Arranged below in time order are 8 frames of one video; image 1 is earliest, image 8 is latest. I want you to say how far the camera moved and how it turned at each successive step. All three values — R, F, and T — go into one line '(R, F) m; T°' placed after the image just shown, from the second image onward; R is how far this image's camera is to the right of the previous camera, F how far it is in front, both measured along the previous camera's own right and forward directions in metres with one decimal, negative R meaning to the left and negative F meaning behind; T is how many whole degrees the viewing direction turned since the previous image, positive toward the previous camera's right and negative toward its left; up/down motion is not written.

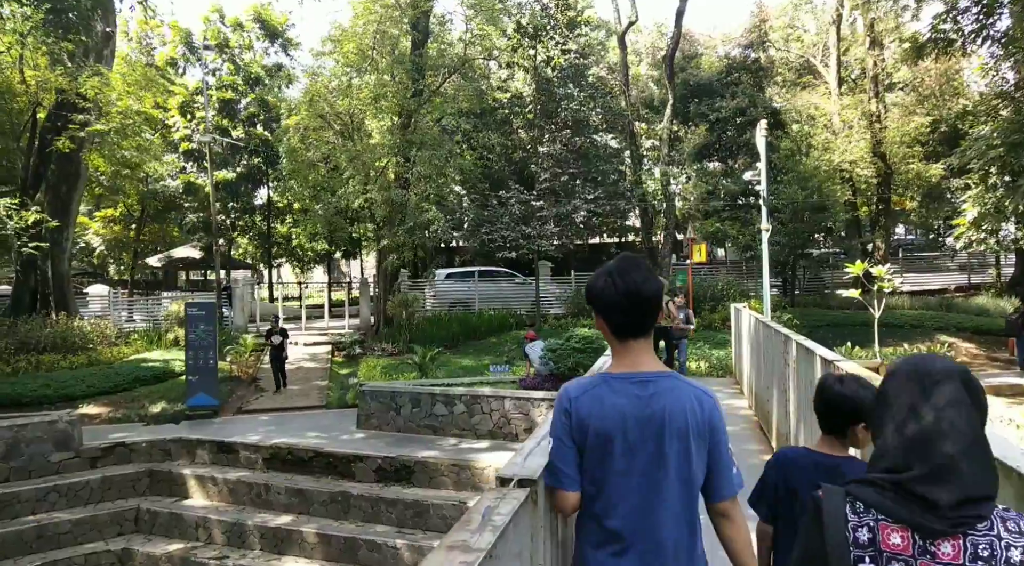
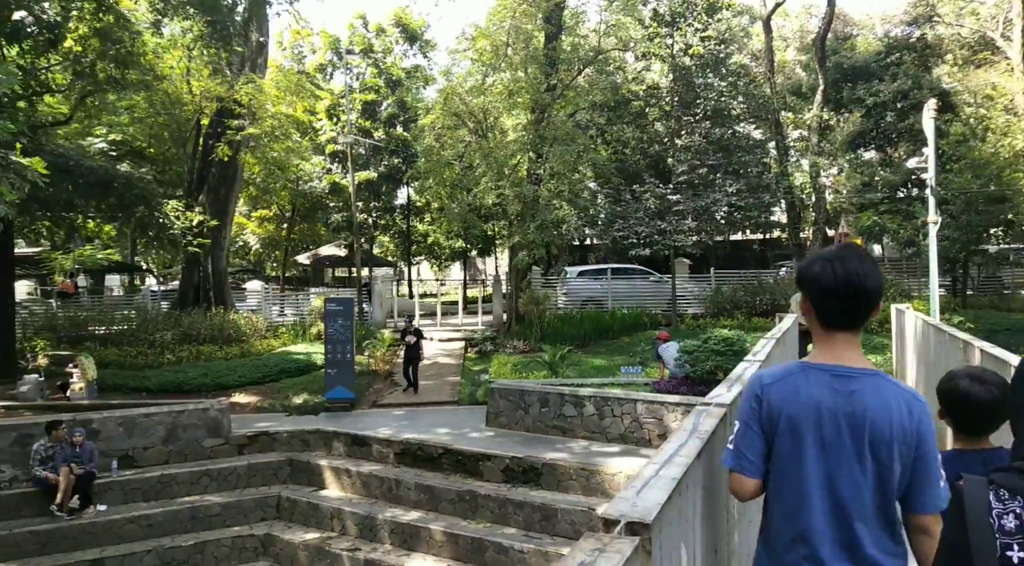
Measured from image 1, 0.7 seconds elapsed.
(0.0, +0.3) m; -10°
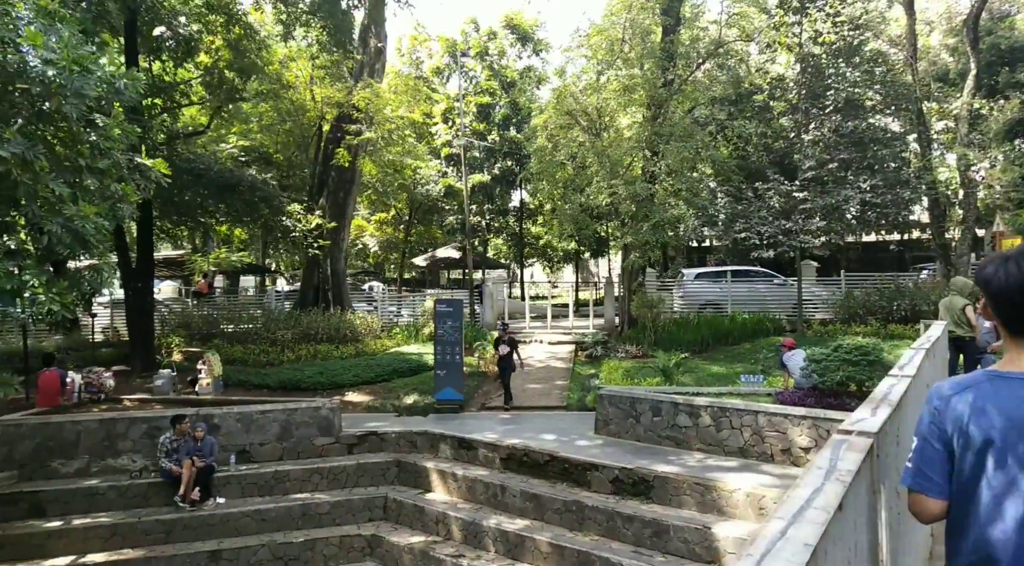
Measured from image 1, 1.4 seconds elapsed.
(+0.1, +0.4) m; -9°
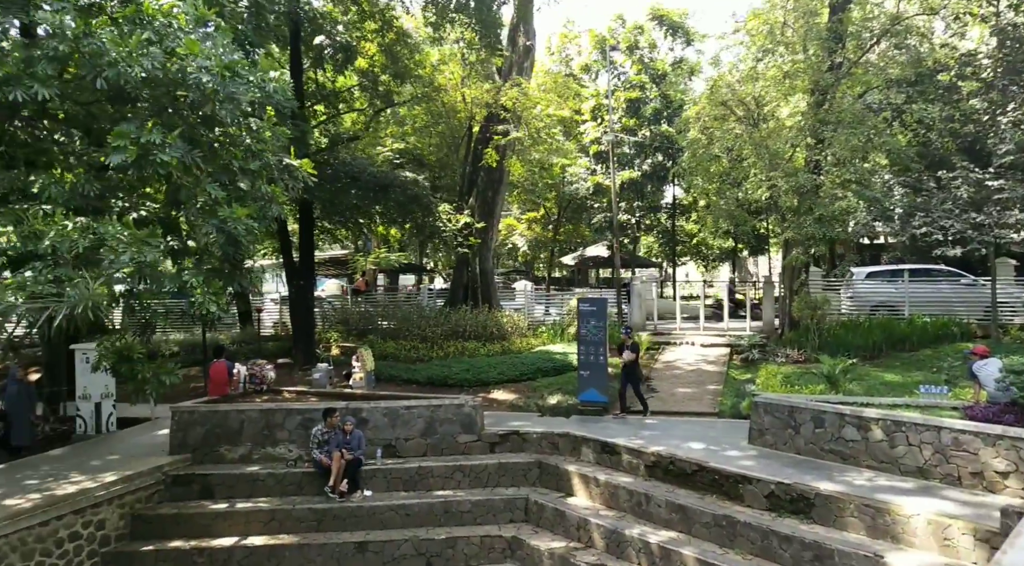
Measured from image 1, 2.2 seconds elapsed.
(+0.1, +0.3) m; -12°
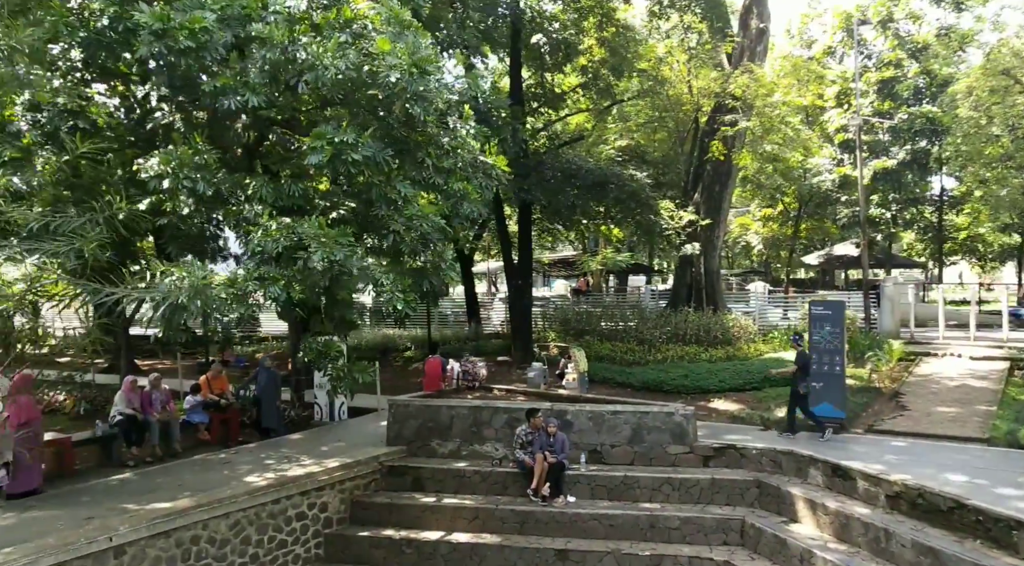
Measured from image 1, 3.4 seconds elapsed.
(+0.3, +0.6) m; -18°
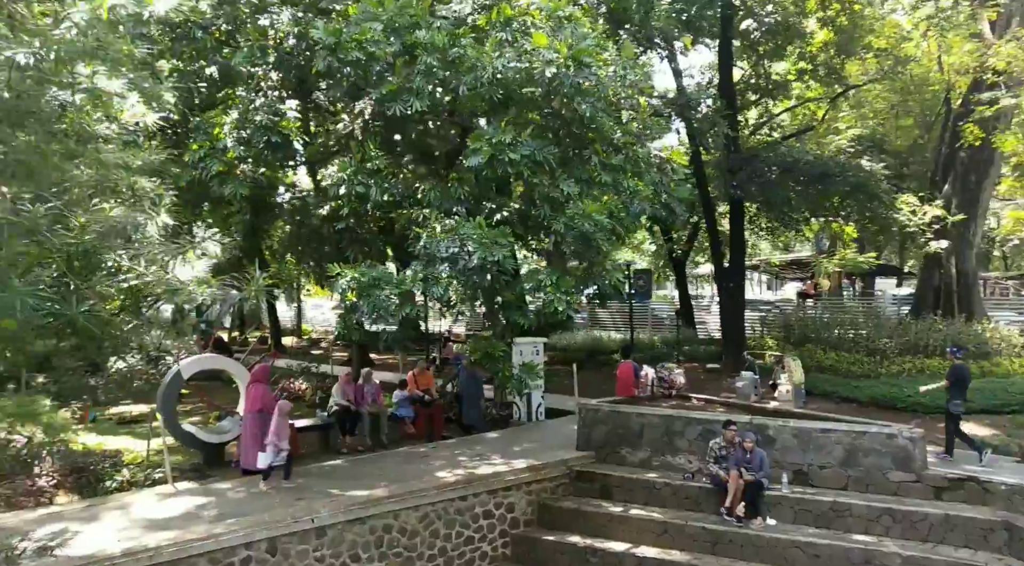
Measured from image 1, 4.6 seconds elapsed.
(+0.5, +0.3) m; -17°
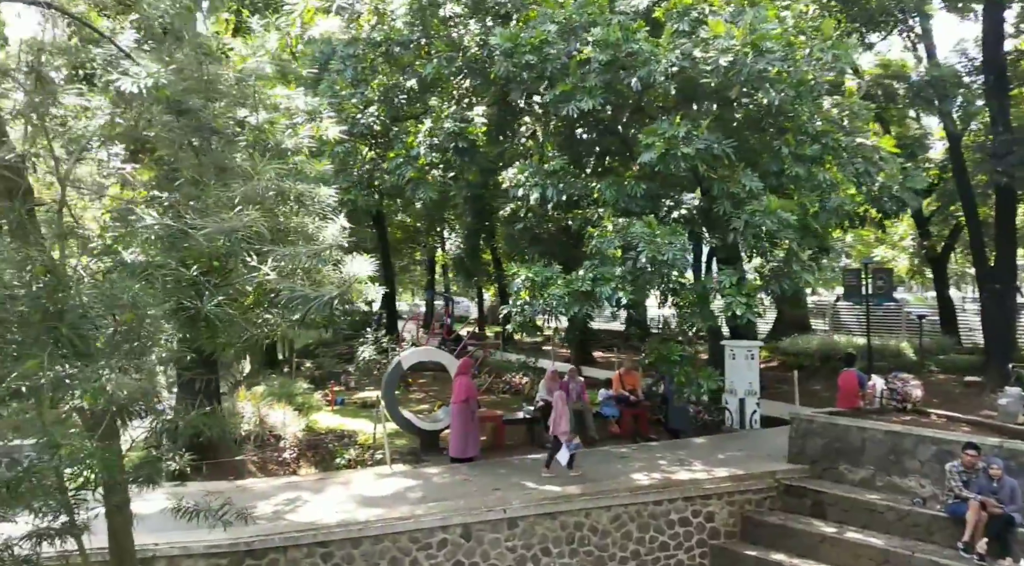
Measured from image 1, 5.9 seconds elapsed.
(+0.5, +0.1) m; -18°
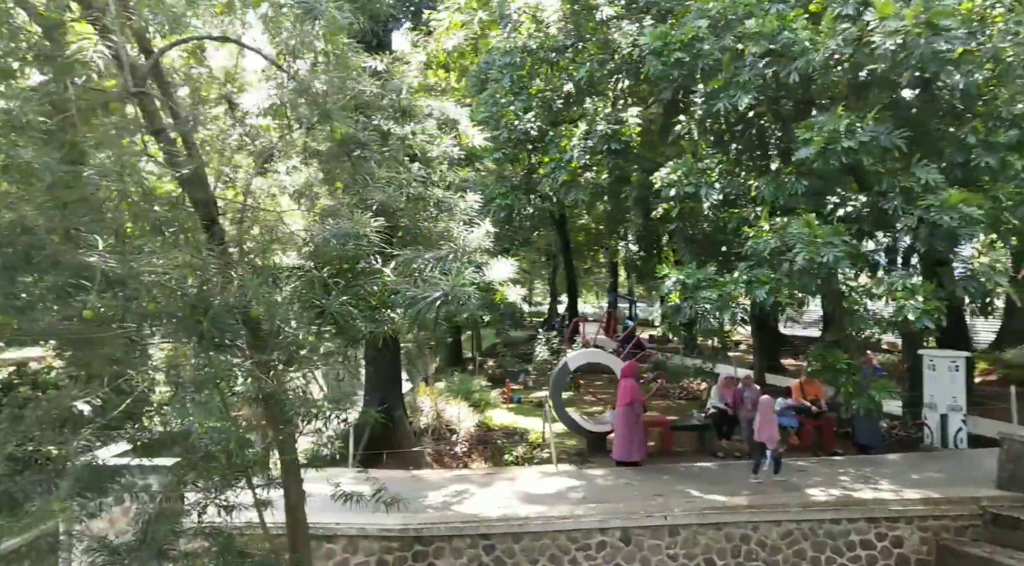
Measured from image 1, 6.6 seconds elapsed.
(+0.3, 0.0) m; -14°
